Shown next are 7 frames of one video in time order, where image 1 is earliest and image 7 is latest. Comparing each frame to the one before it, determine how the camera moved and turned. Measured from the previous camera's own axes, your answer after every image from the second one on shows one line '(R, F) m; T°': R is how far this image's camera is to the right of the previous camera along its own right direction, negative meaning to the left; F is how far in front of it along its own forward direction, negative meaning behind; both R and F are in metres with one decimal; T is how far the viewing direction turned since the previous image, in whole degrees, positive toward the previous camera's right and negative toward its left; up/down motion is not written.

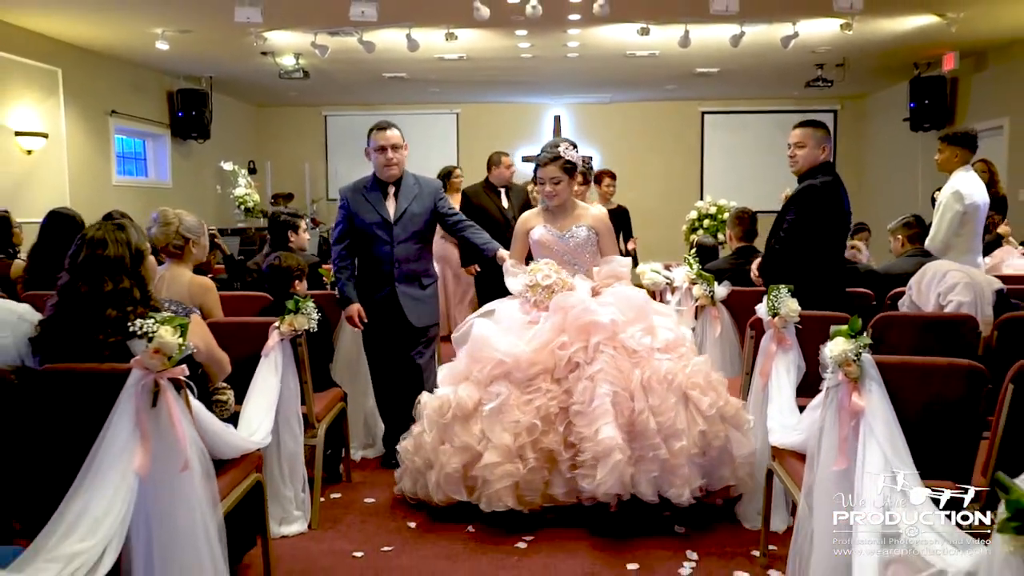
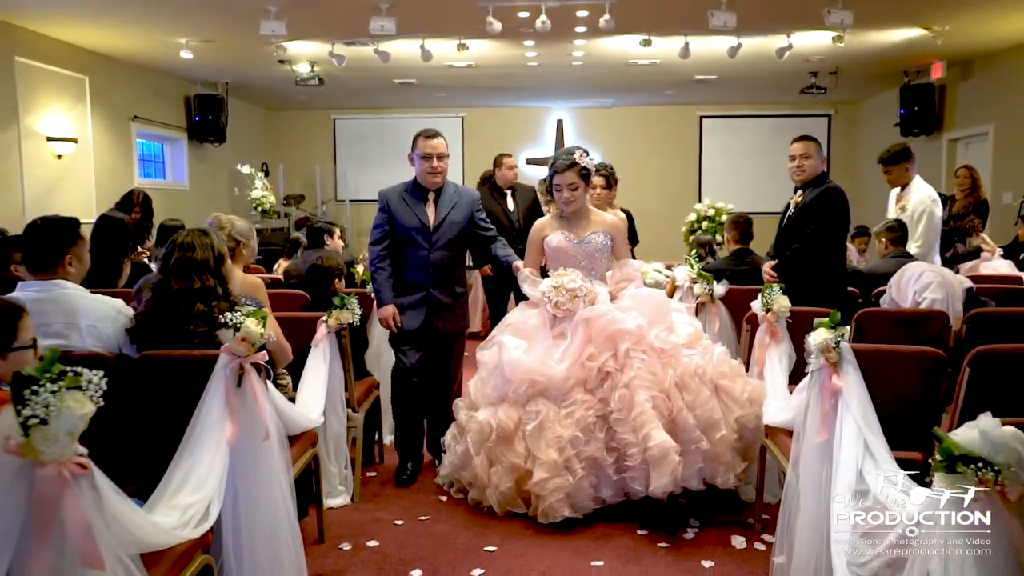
(-0.1, -0.4) m; 0°
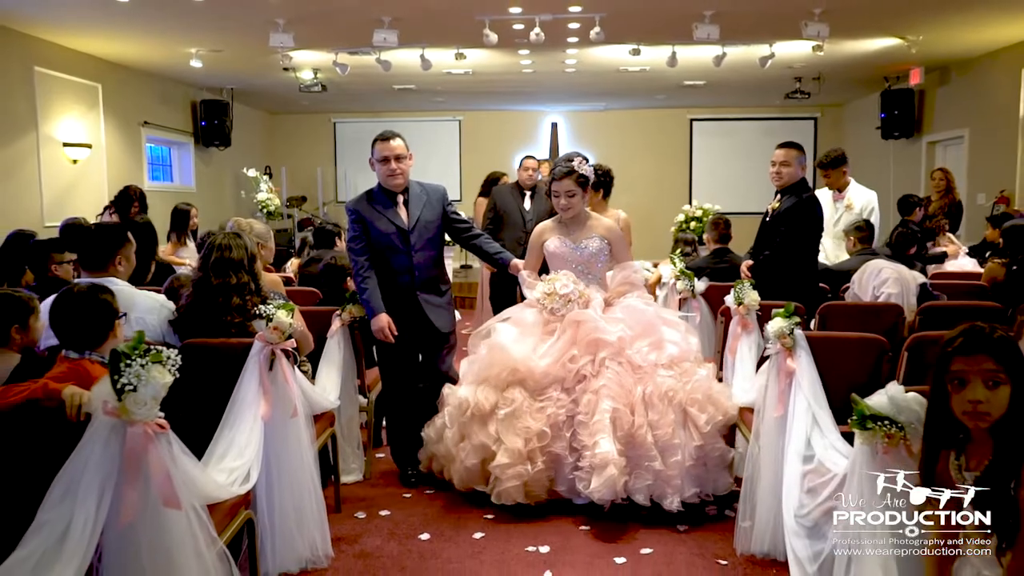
(0.0, -0.4) m; 0°
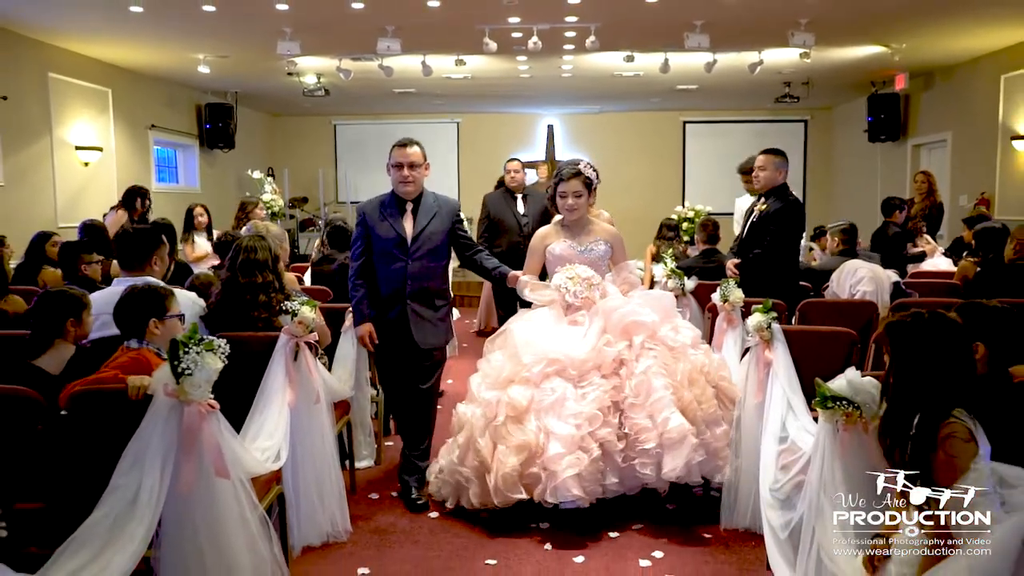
(0.0, -0.3) m; 0°
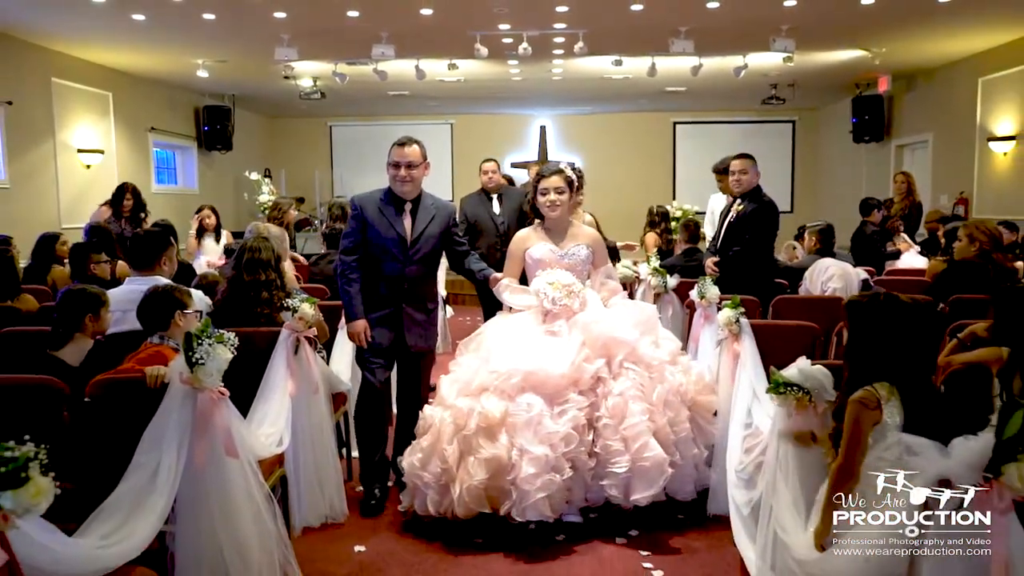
(0.0, -0.2) m; 0°
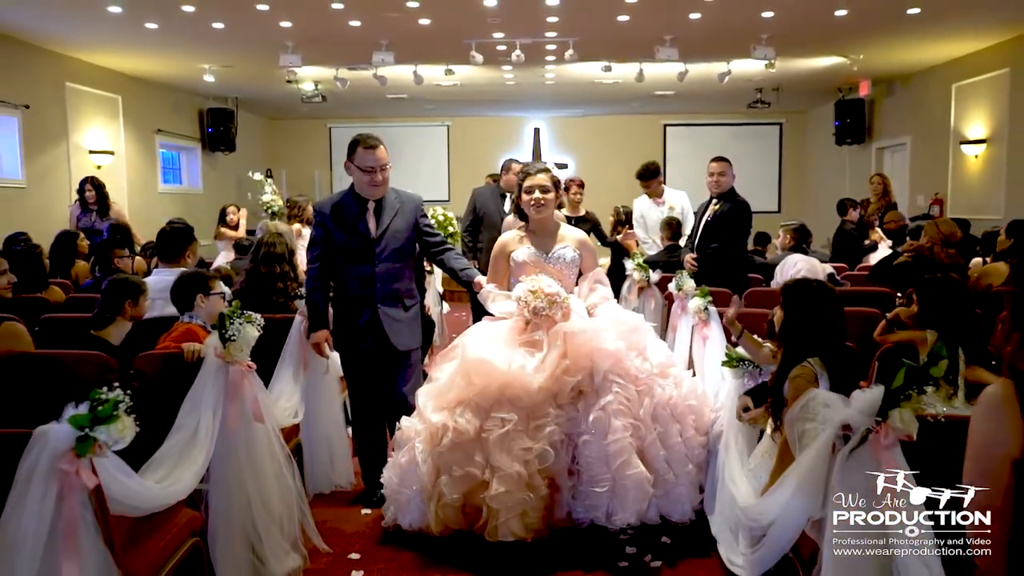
(0.0, -0.4) m; 0°
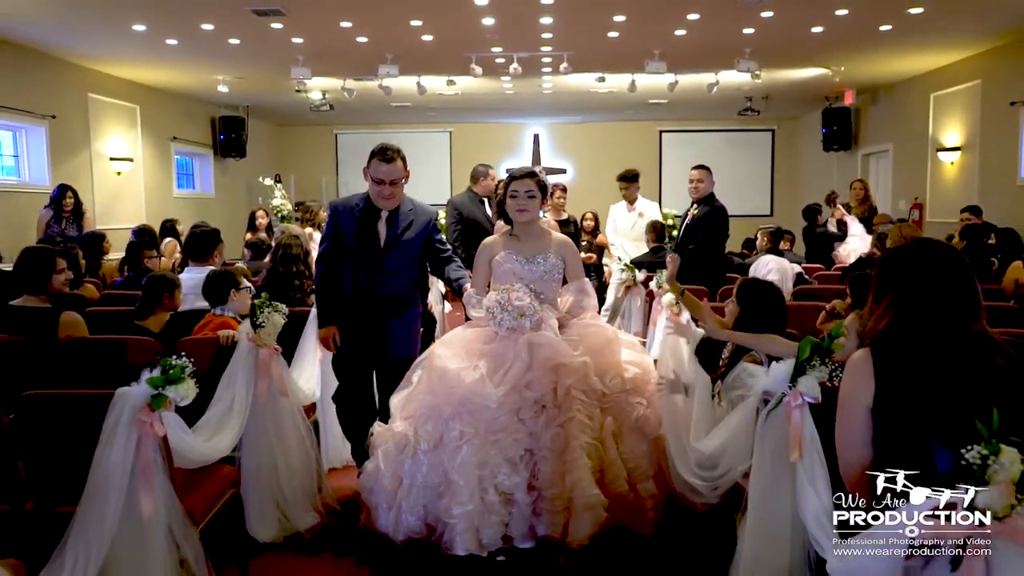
(+0.1, -0.4) m; 0°
